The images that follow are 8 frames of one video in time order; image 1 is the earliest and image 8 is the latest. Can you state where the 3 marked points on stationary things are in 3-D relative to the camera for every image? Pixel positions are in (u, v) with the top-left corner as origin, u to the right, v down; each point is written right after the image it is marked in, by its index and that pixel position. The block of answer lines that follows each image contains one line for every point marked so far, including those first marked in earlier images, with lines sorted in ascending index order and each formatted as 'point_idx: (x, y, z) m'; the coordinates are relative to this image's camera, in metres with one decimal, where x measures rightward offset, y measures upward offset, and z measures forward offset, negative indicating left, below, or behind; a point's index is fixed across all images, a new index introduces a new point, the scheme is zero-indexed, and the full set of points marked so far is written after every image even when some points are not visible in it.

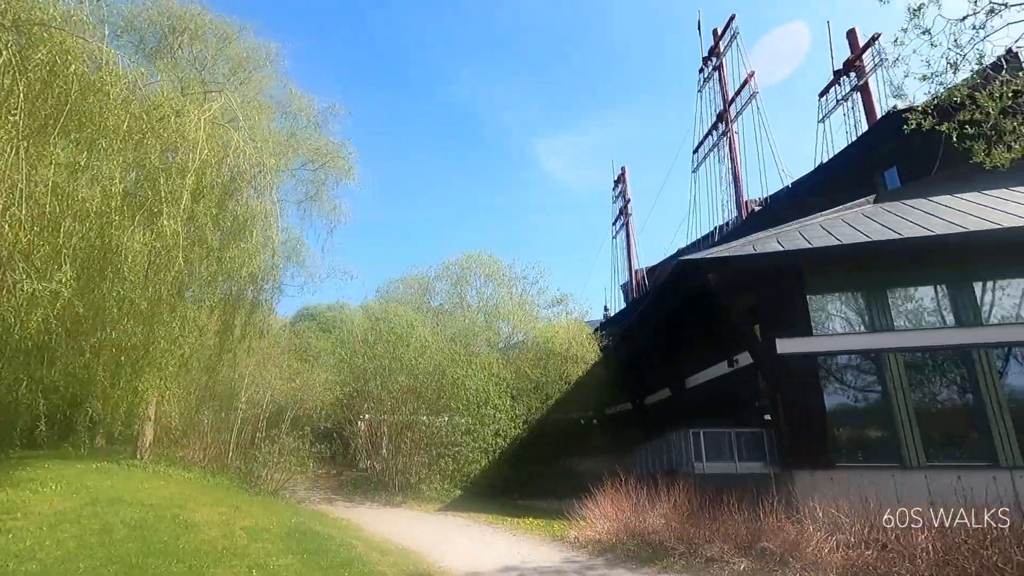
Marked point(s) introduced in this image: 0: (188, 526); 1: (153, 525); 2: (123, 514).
0: (-2.9, -2.2, +6.2) m
1: (-3.1, -2.1, +6.0) m
2: (-3.5, -2.1, +6.2) m
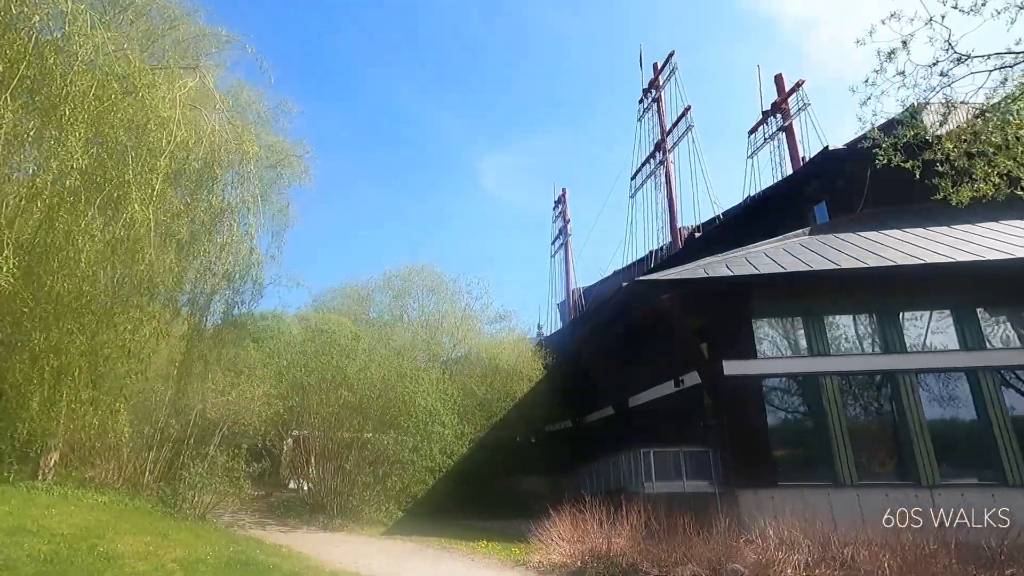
0: (-3.4, -2.2, +5.6) m
1: (-3.6, -2.1, +5.4) m
2: (-4.0, -2.1, +5.6) m
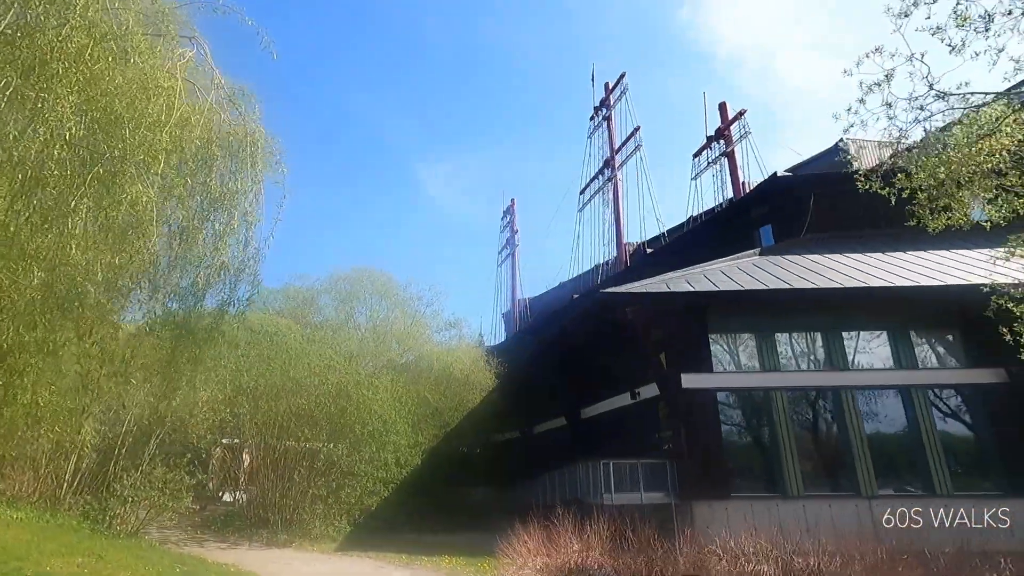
0: (-3.7, -2.2, +5.1) m
1: (-3.9, -2.1, +4.9) m
2: (-4.3, -2.0, +5.0) m
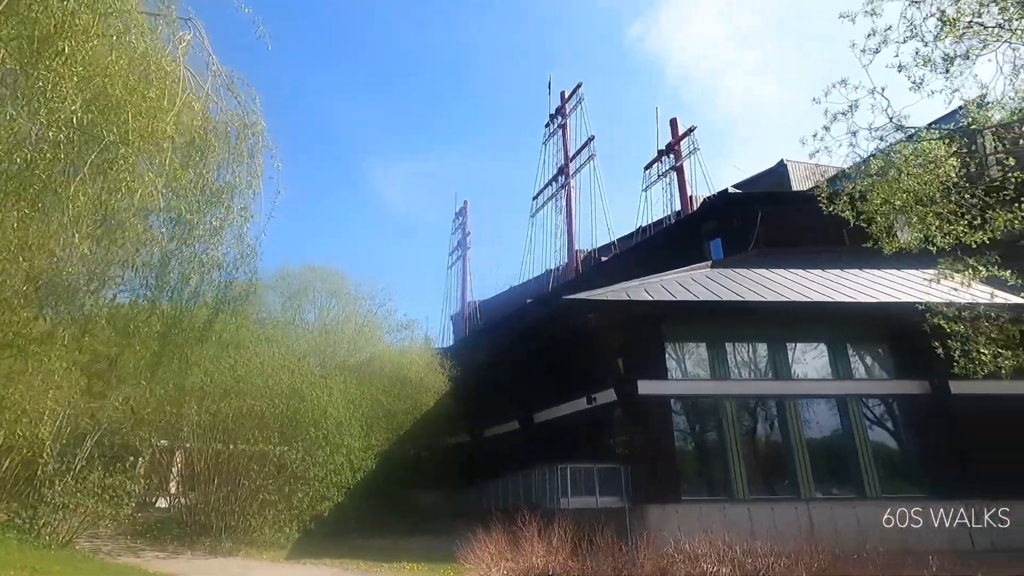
0: (-4.0, -2.1, +4.7) m
1: (-4.2, -2.0, +4.5) m
2: (-4.6, -1.9, +4.6) m
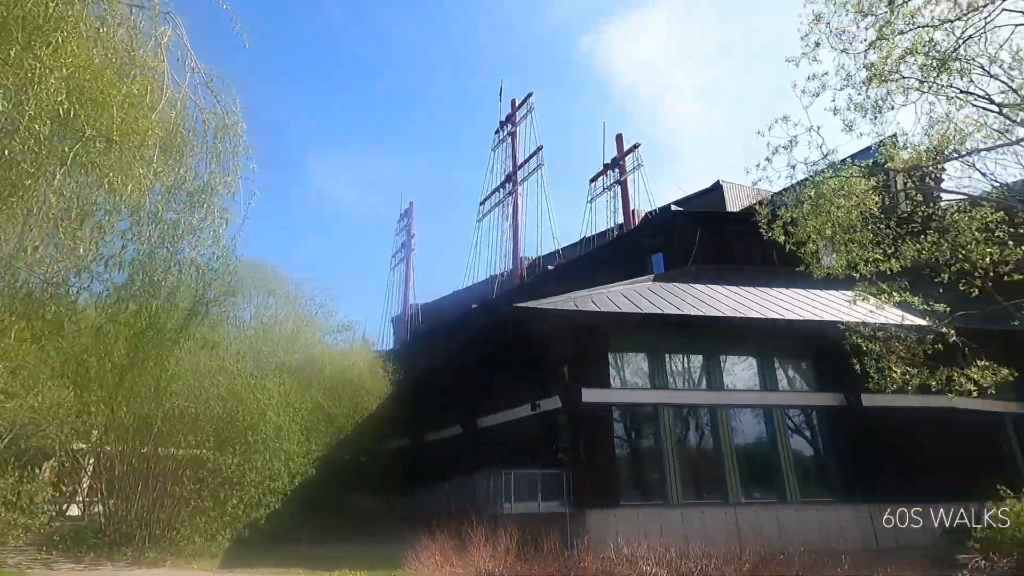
0: (-4.4, -2.0, +4.5) m
1: (-4.5, -1.9, +4.2) m
2: (-5.0, -1.8, +4.2) m
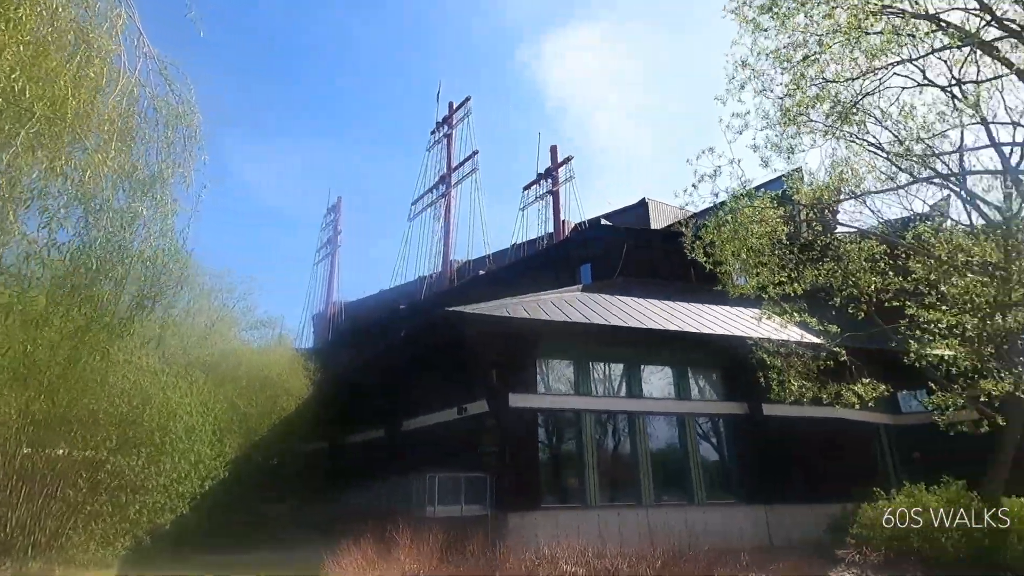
0: (-4.9, -1.8, +4.1) m
1: (-5.0, -1.7, +3.8) m
2: (-5.4, -1.6, +3.8) m
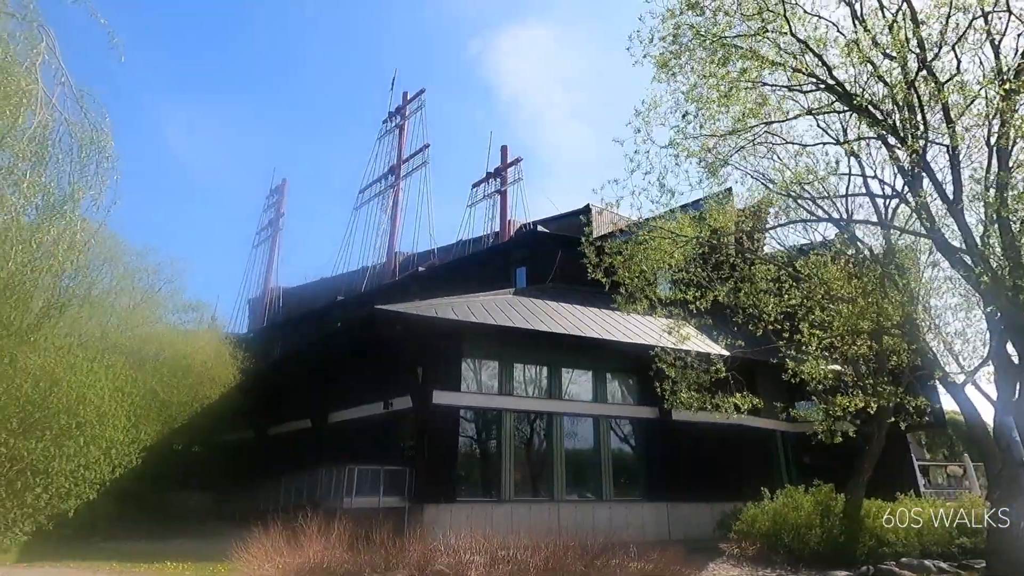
0: (-5.5, -1.6, +4.2) m
1: (-5.6, -1.5, +3.9) m
2: (-6.0, -1.4, +3.9) m
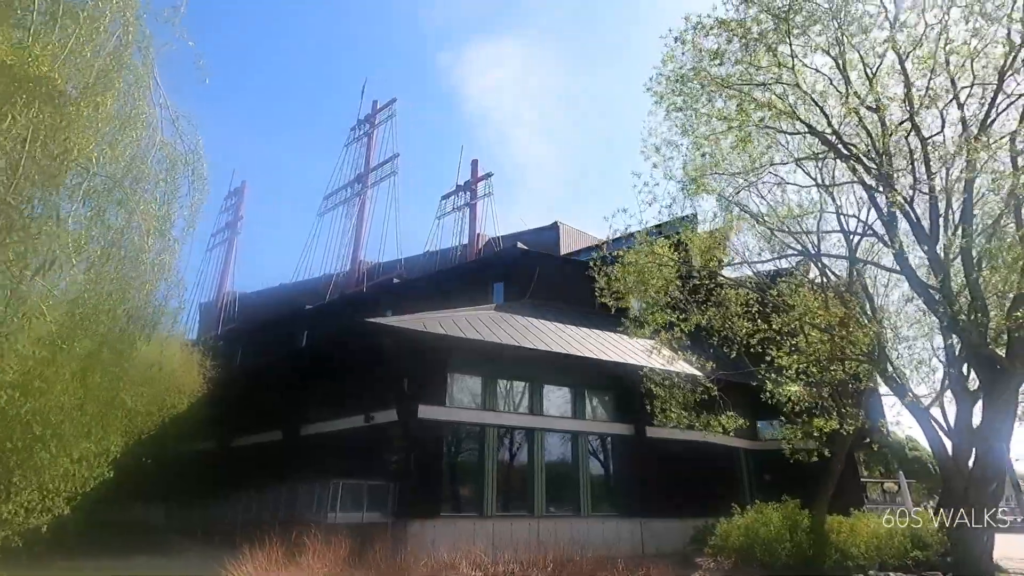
0: (-5.5, -1.6, +3.7) m
1: (-5.5, -1.5, +3.4) m
2: (-5.9, -1.3, +3.3) m
